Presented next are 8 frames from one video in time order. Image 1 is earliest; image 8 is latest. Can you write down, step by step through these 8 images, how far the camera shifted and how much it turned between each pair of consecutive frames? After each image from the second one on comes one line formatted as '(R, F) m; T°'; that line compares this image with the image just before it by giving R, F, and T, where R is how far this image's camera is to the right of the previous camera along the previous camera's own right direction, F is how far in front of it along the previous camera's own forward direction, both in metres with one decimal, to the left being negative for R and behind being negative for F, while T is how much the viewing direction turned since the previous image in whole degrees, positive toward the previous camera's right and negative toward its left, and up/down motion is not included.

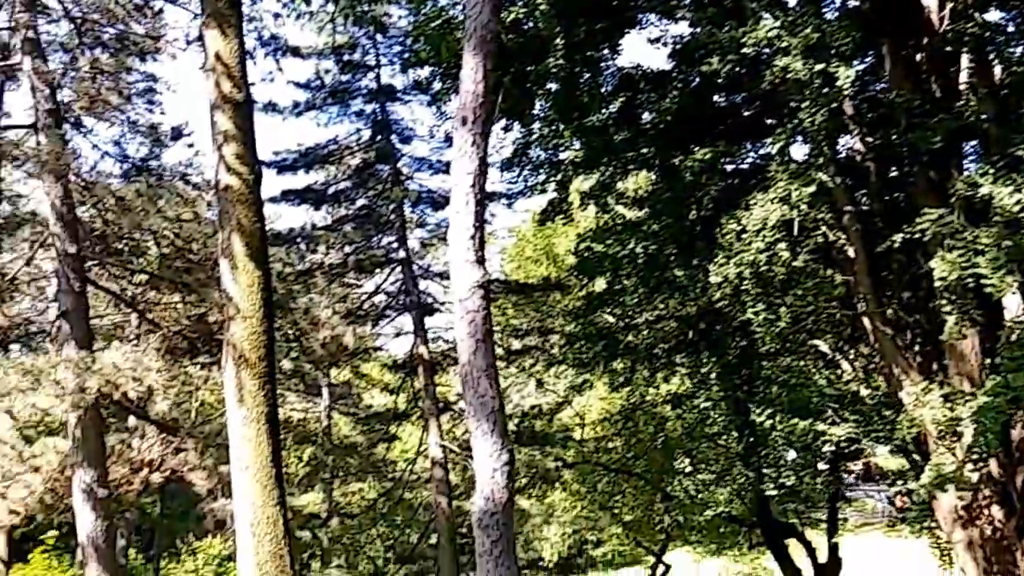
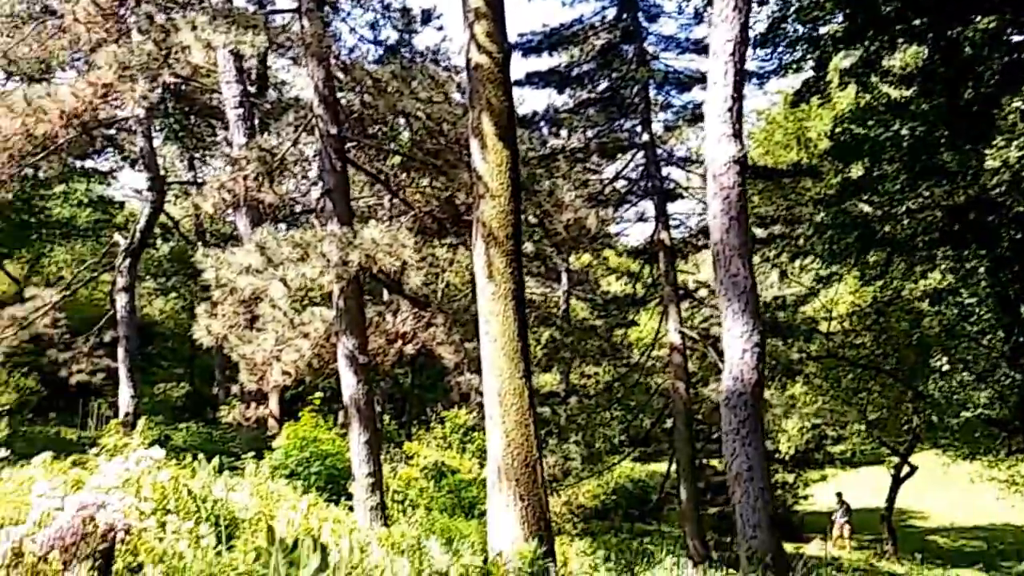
(-0.1, +0.1) m; -14°
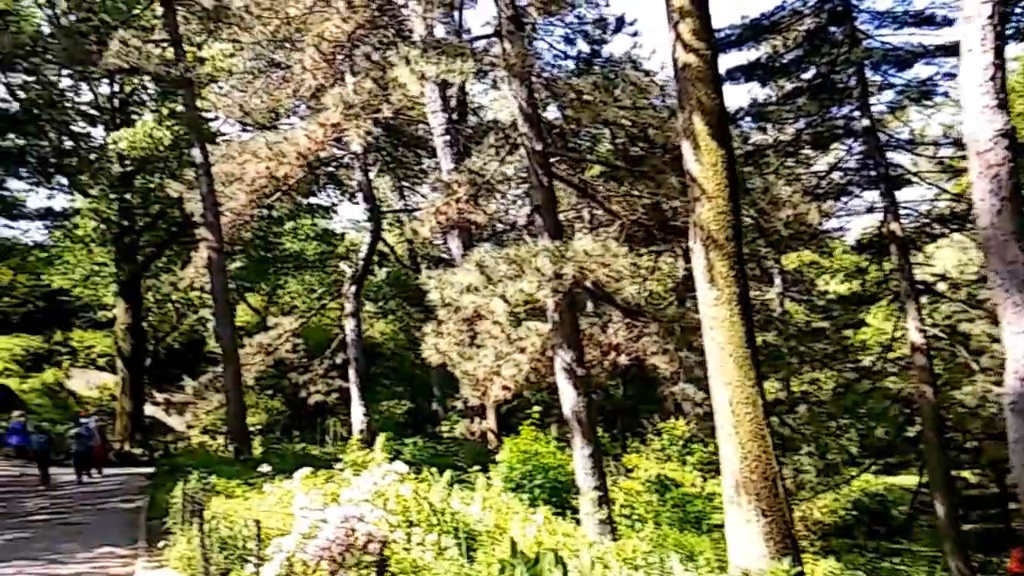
(-0.2, +0.1) m; -12°
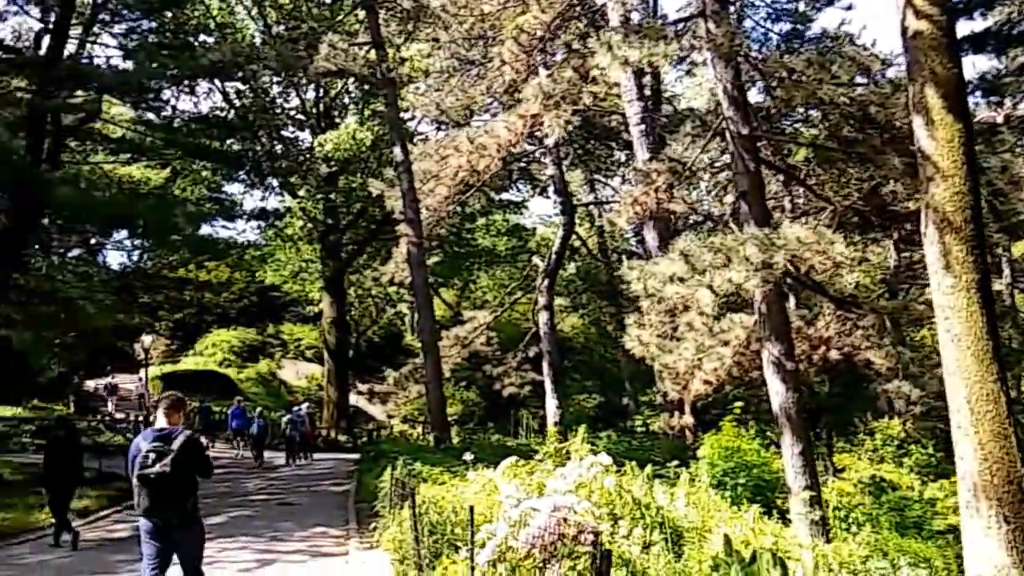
(-0.2, +0.1) m; -11°
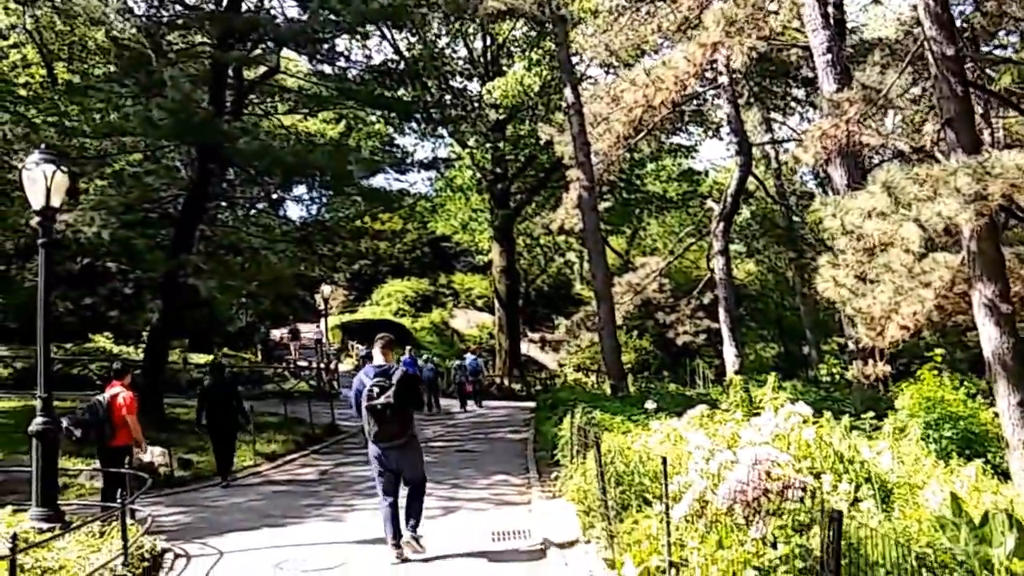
(-0.2, +0.4) m; -10°
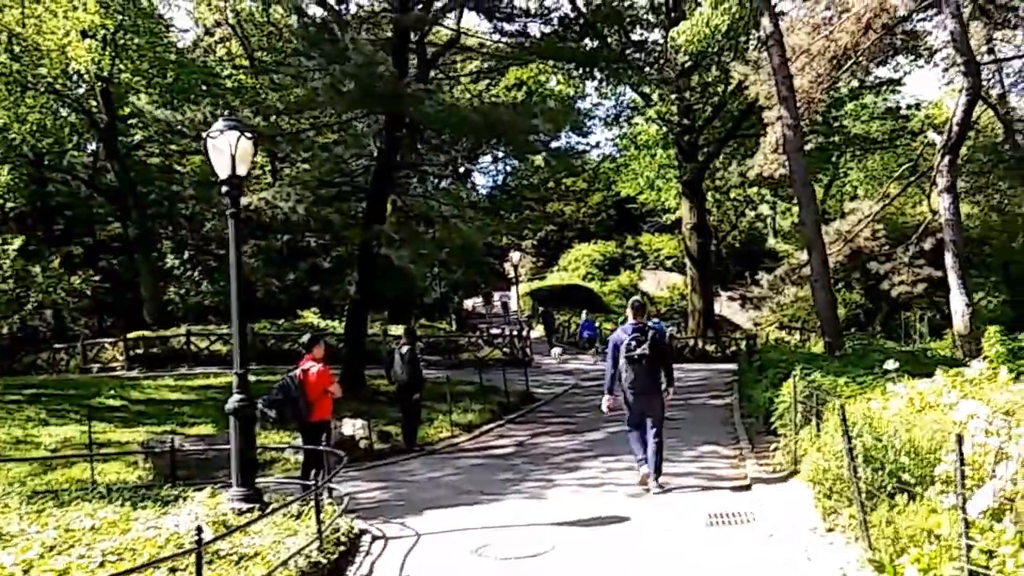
(-0.2, +1.0) m; -11°
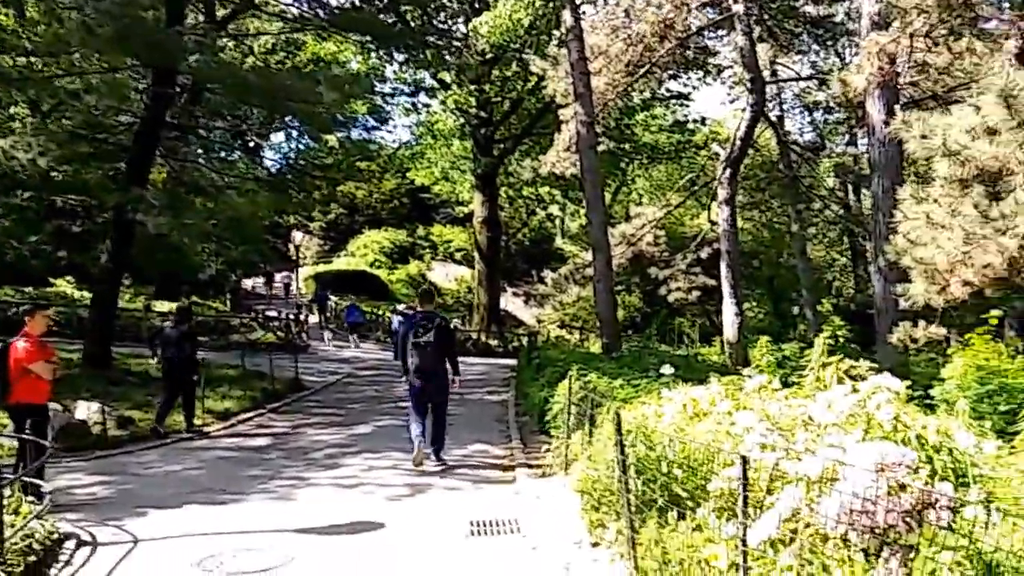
(+0.3, +0.9) m; +13°
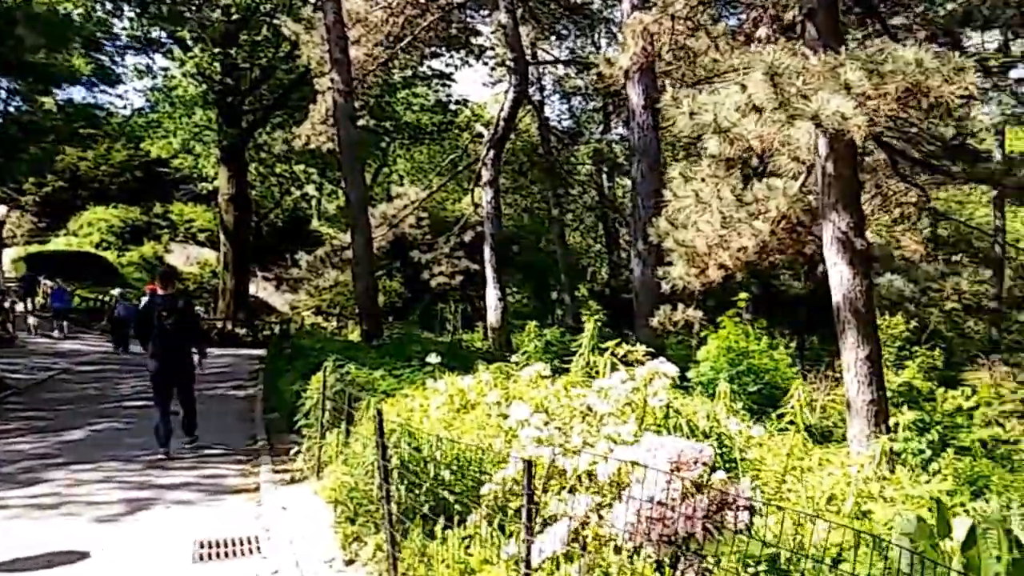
(+0.1, +0.7) m; +15°
